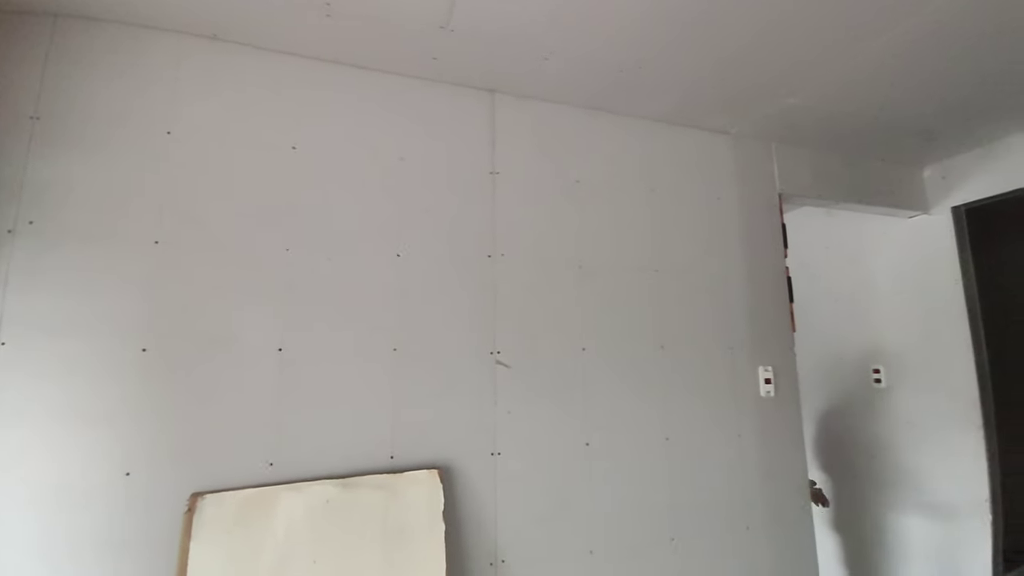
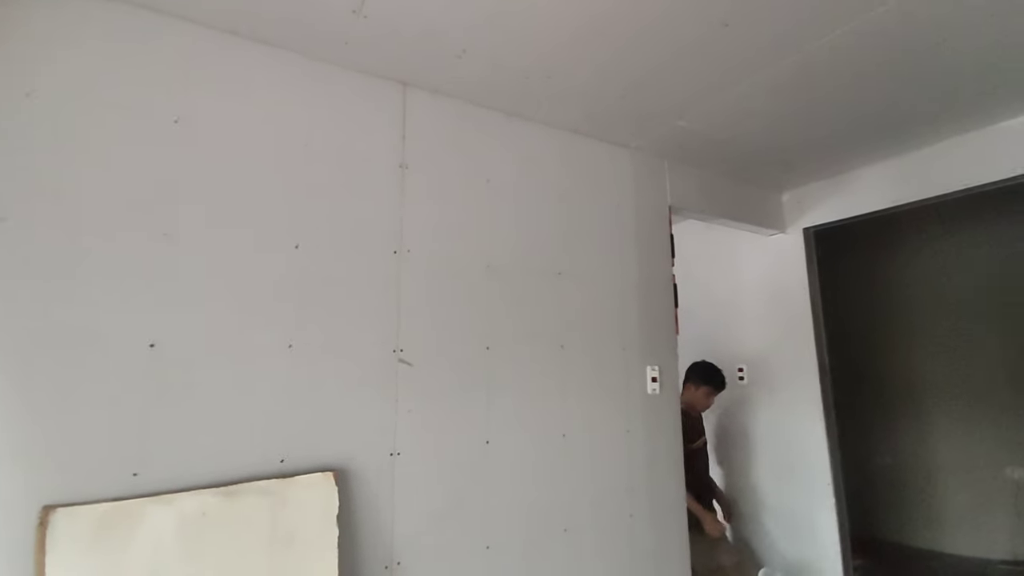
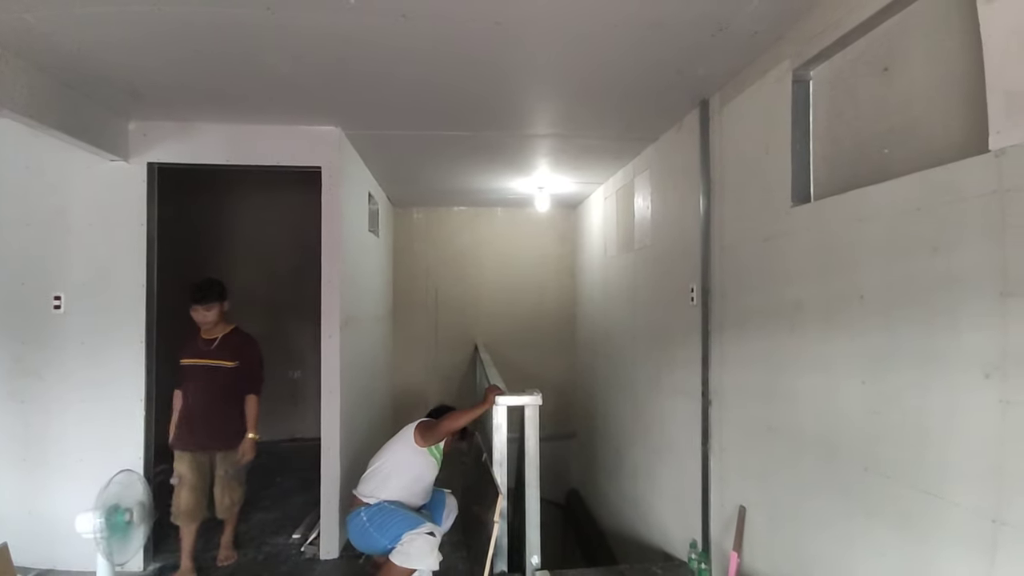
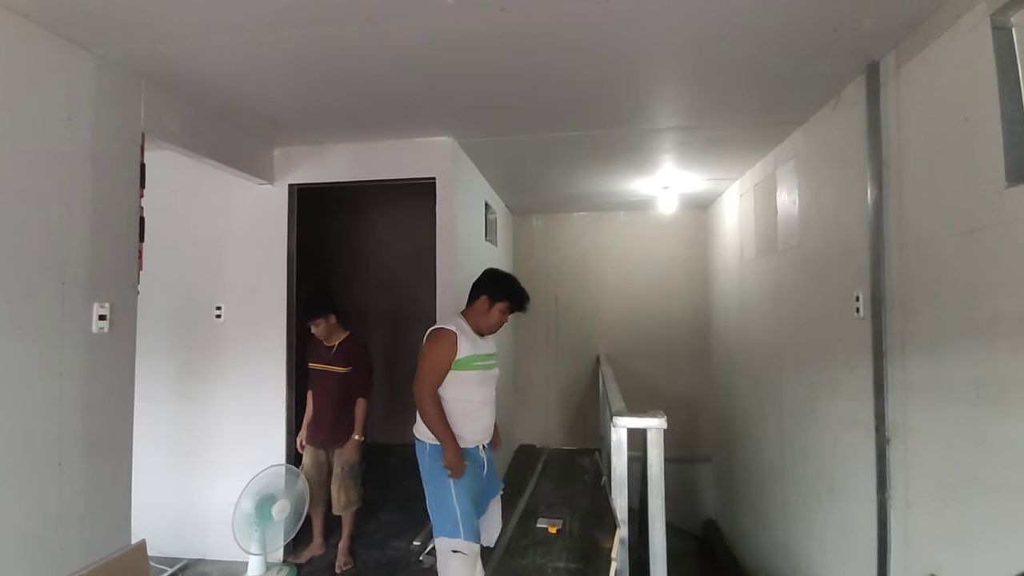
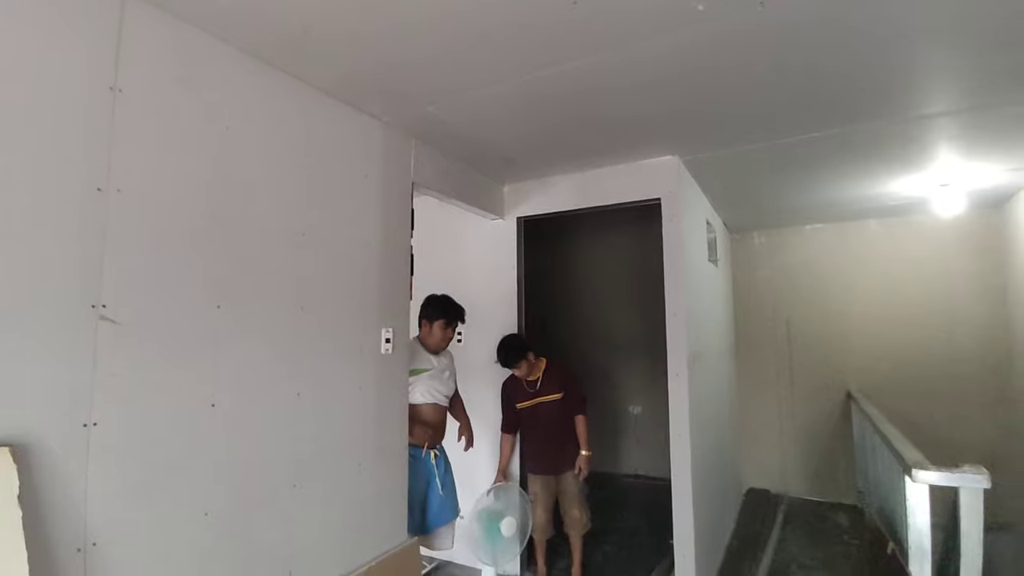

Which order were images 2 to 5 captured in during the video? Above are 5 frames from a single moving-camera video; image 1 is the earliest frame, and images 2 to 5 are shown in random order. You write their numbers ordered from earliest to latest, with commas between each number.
2, 5, 4, 3
